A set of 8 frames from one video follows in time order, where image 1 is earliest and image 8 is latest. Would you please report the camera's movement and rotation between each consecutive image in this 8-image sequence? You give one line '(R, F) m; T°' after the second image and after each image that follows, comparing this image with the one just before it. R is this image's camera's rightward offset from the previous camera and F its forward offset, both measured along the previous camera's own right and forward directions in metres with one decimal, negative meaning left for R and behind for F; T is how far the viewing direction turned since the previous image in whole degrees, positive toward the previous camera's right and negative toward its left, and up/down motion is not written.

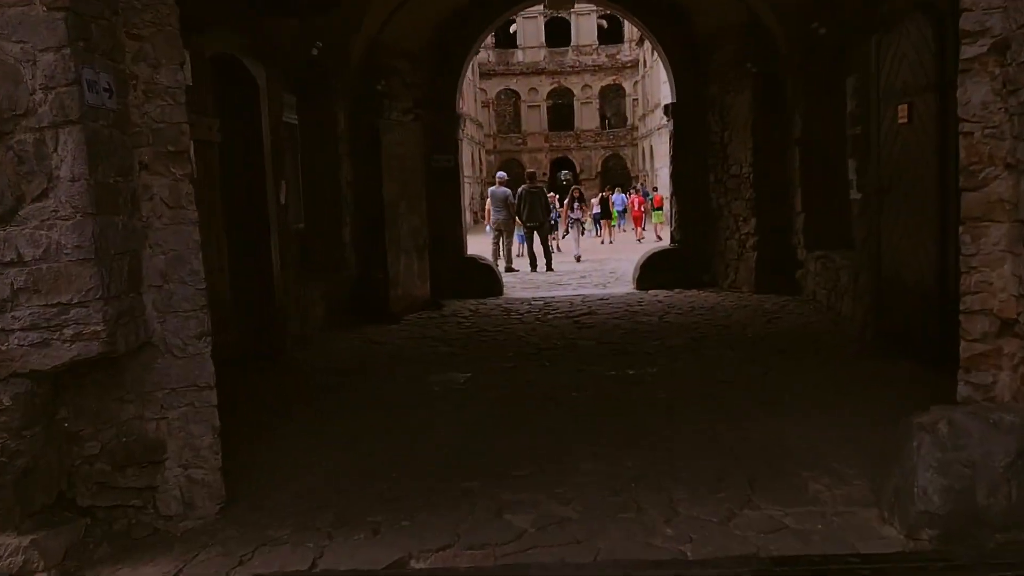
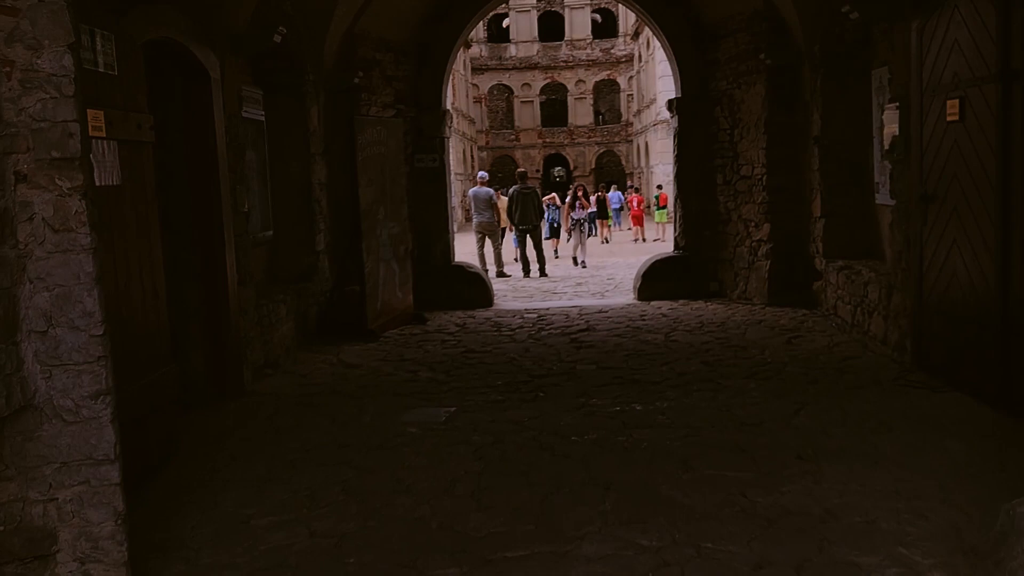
(0.0, +0.6) m; 0°
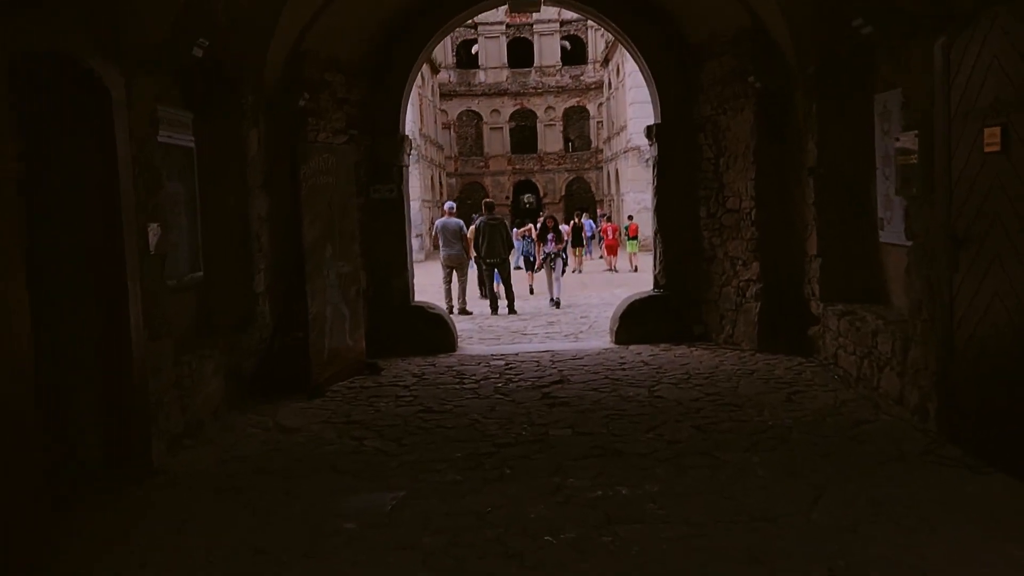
(0.0, +0.7) m; +2°
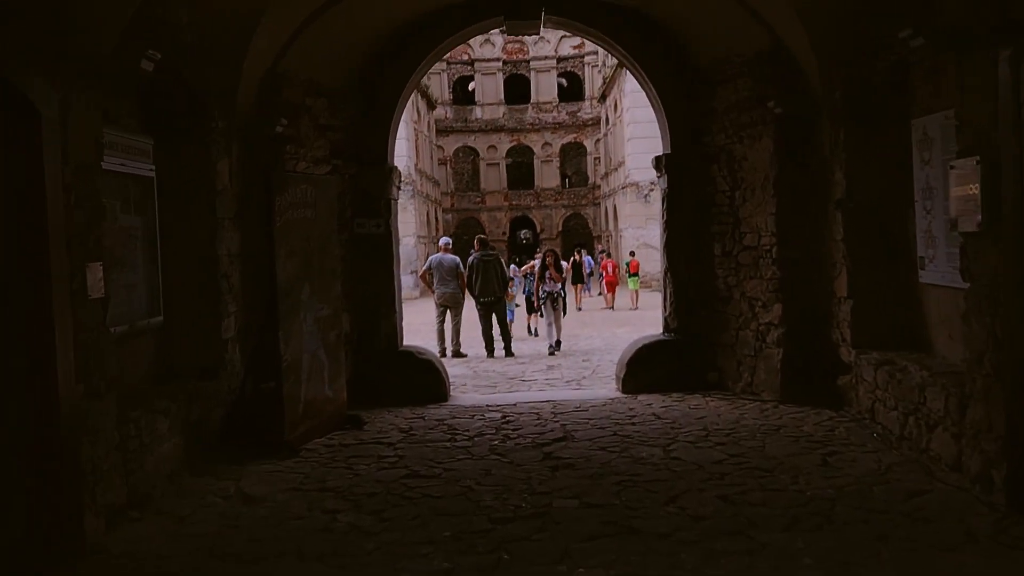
(0.0, +0.6) m; 0°
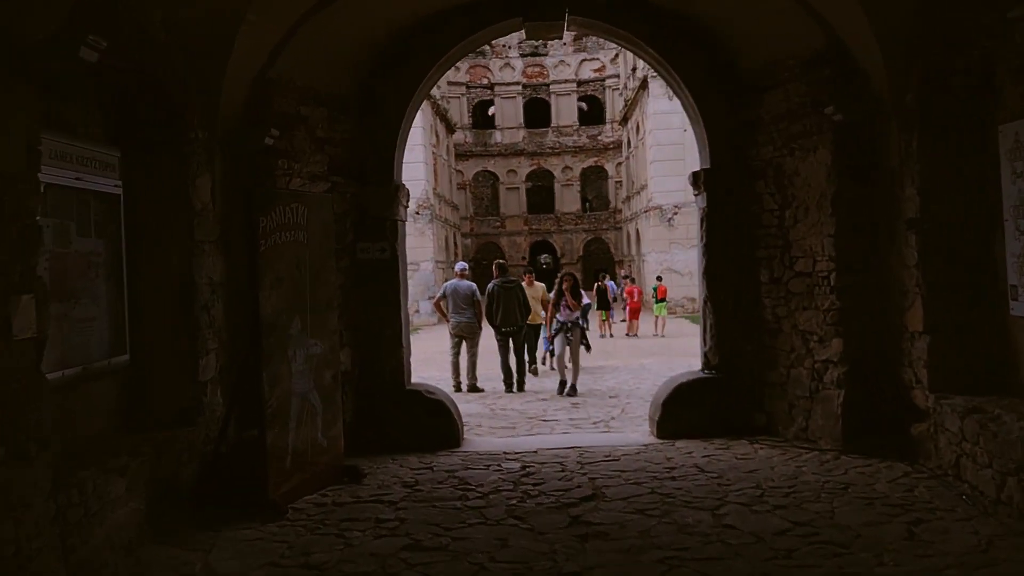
(0.0, +0.7) m; -1°
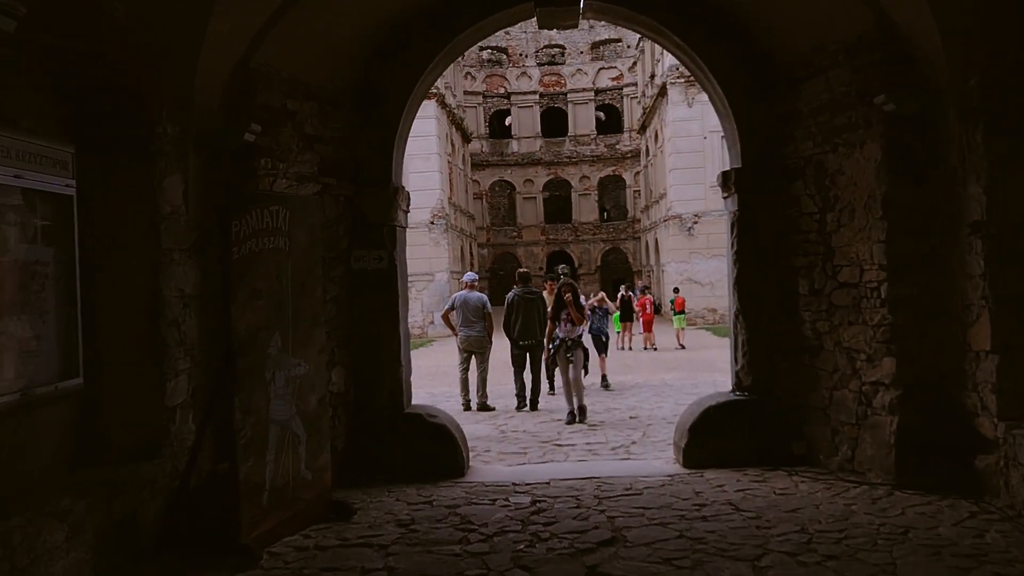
(0.0, +0.5) m; -1°
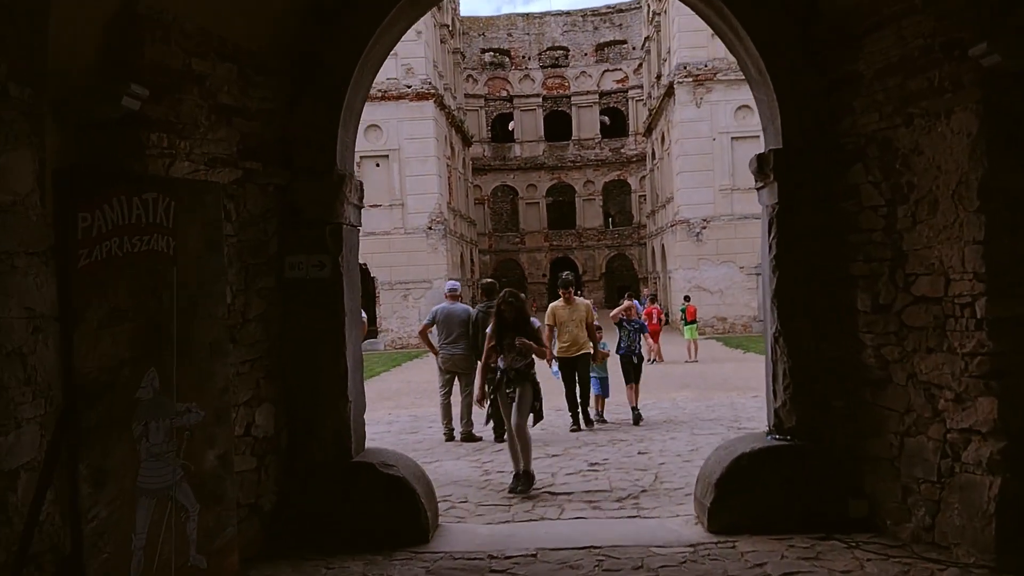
(+0.1, +1.1) m; 0°
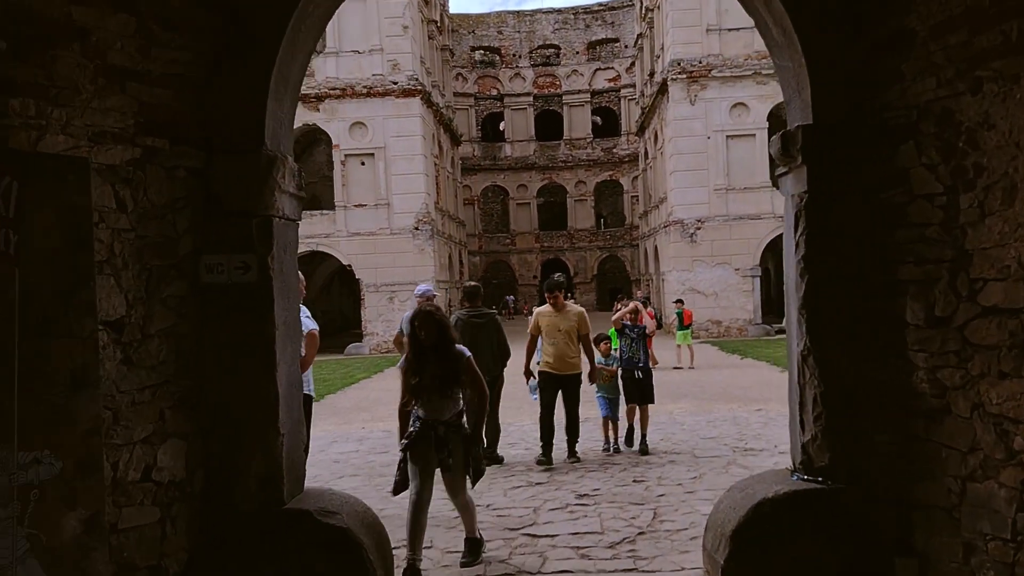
(+0.1, +0.7) m; +1°
